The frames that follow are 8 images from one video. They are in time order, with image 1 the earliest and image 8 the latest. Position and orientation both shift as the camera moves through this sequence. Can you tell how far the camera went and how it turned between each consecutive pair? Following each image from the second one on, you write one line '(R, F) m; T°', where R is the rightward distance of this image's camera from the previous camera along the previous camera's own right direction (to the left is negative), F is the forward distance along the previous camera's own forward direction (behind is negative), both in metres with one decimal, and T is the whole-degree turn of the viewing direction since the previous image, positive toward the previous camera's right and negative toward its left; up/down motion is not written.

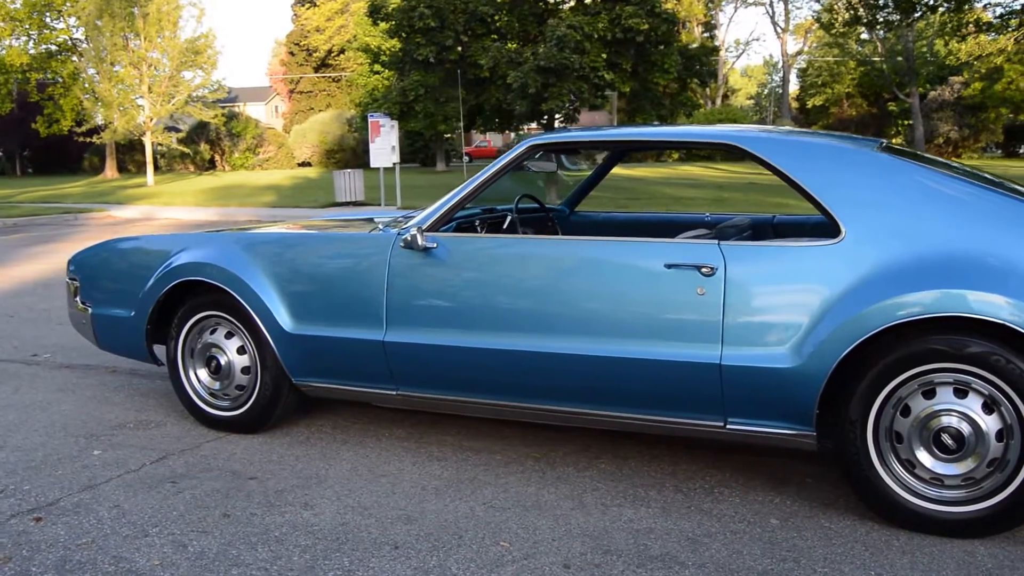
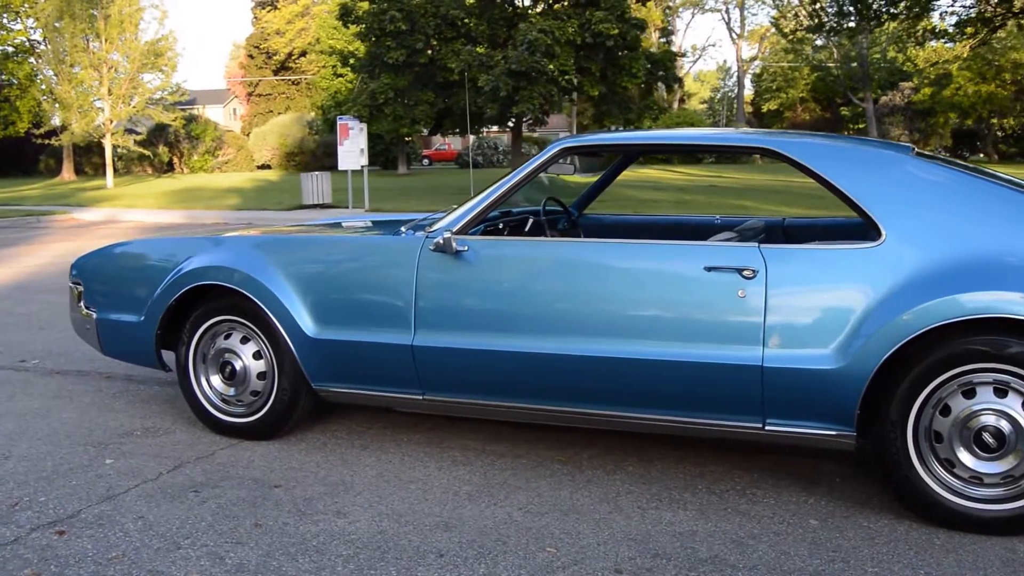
(-0.3, +0.1) m; +3°
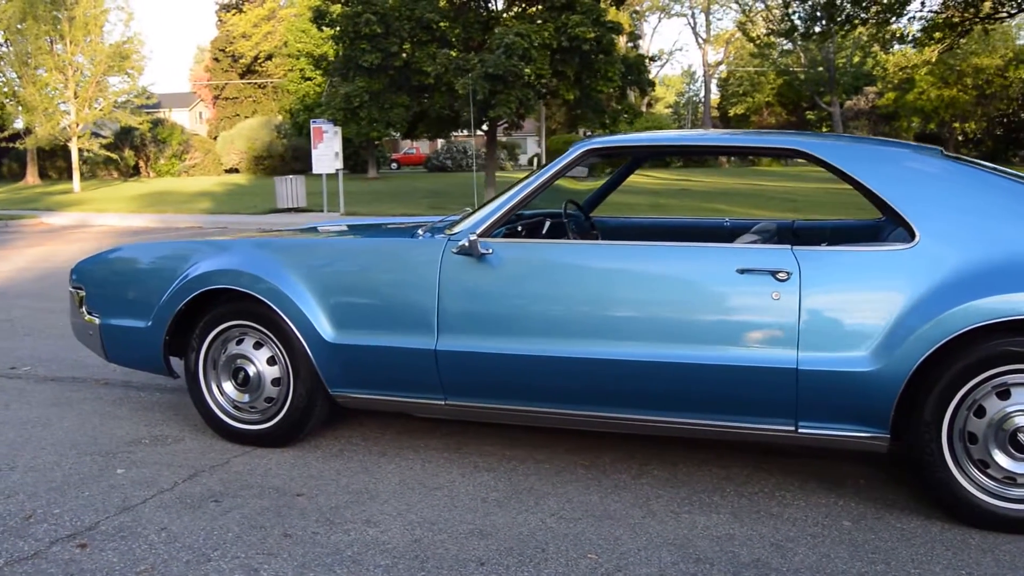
(-0.3, +0.1) m; +2°
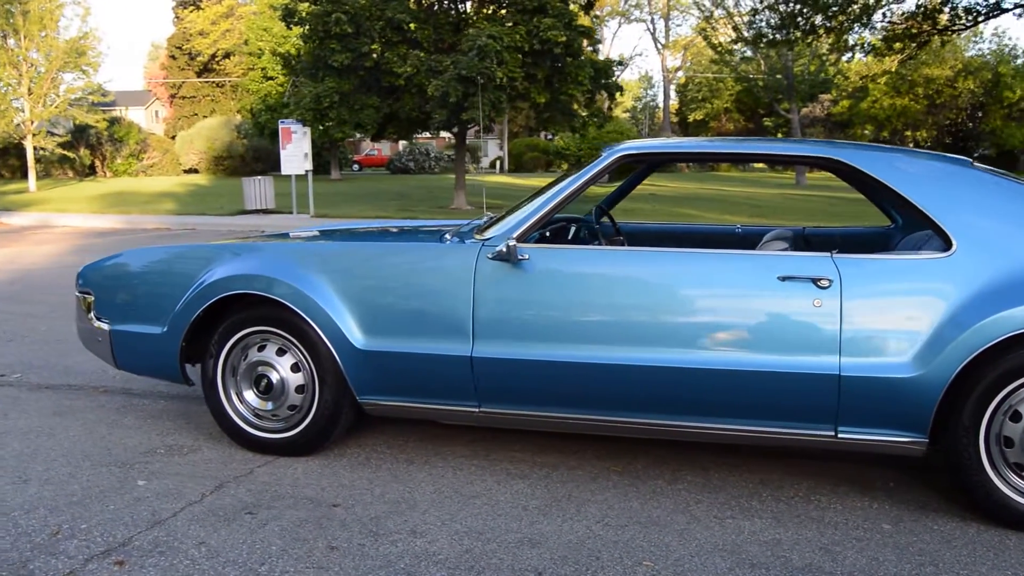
(-0.4, +0.1) m; +3°
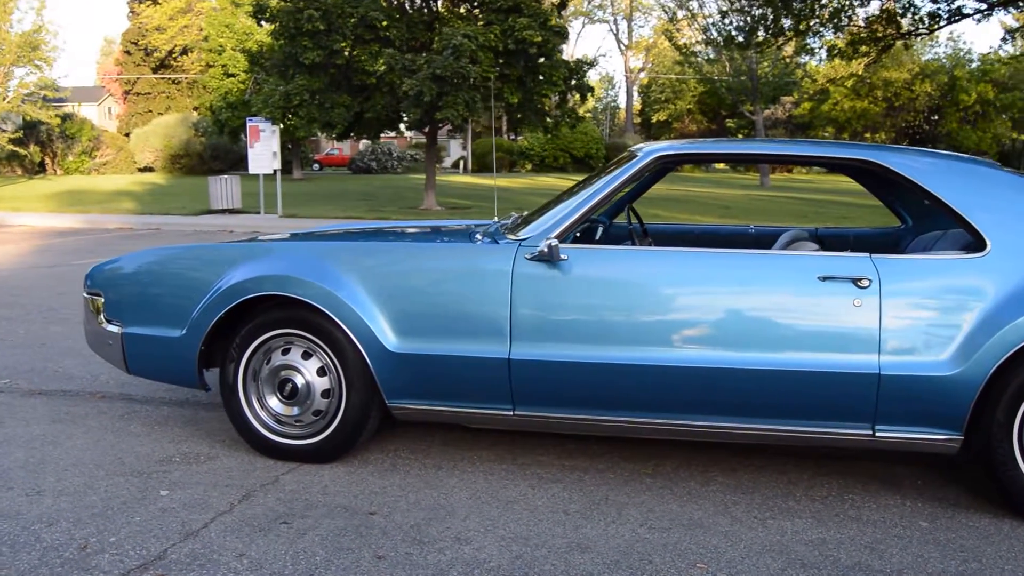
(-0.4, +0.1) m; +3°
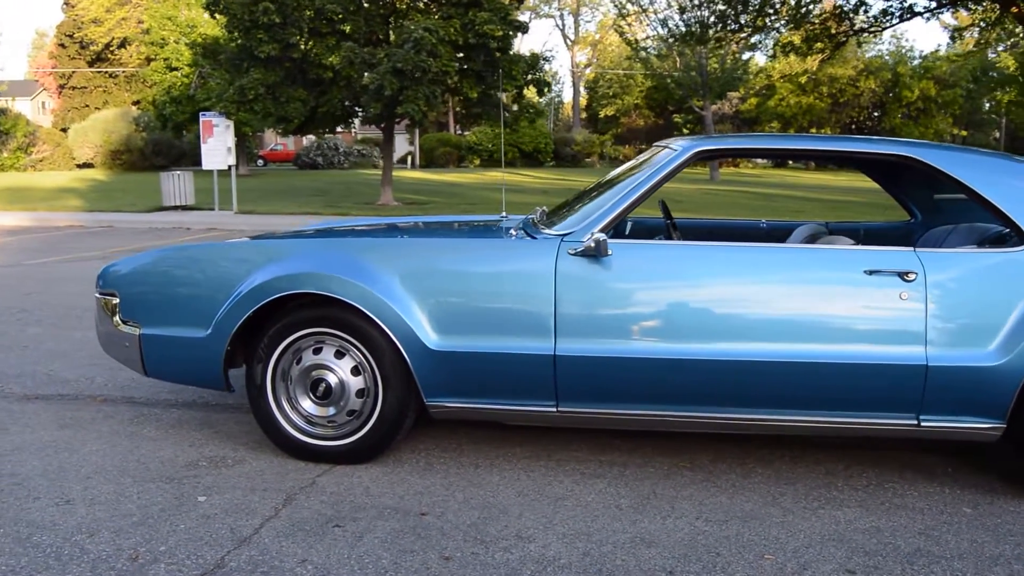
(-0.5, +0.1) m; +4°
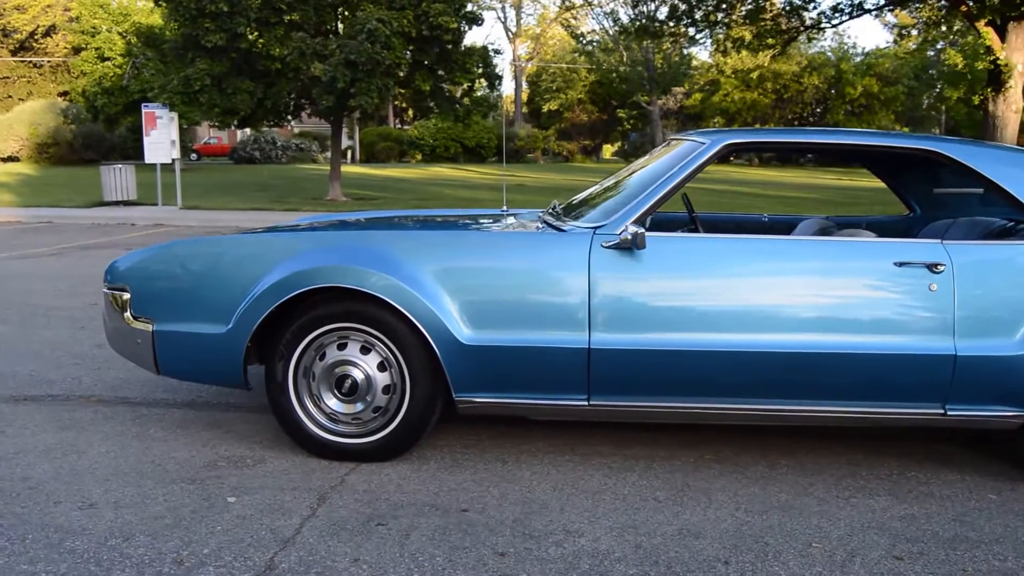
(-0.4, 0.0) m; +4°
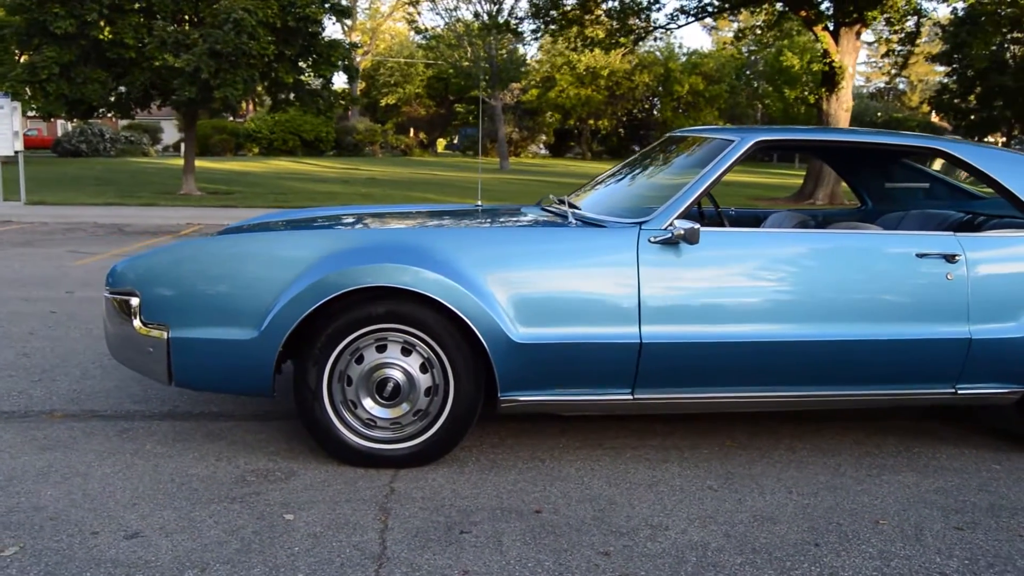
(-0.9, +0.2) m; +11°
